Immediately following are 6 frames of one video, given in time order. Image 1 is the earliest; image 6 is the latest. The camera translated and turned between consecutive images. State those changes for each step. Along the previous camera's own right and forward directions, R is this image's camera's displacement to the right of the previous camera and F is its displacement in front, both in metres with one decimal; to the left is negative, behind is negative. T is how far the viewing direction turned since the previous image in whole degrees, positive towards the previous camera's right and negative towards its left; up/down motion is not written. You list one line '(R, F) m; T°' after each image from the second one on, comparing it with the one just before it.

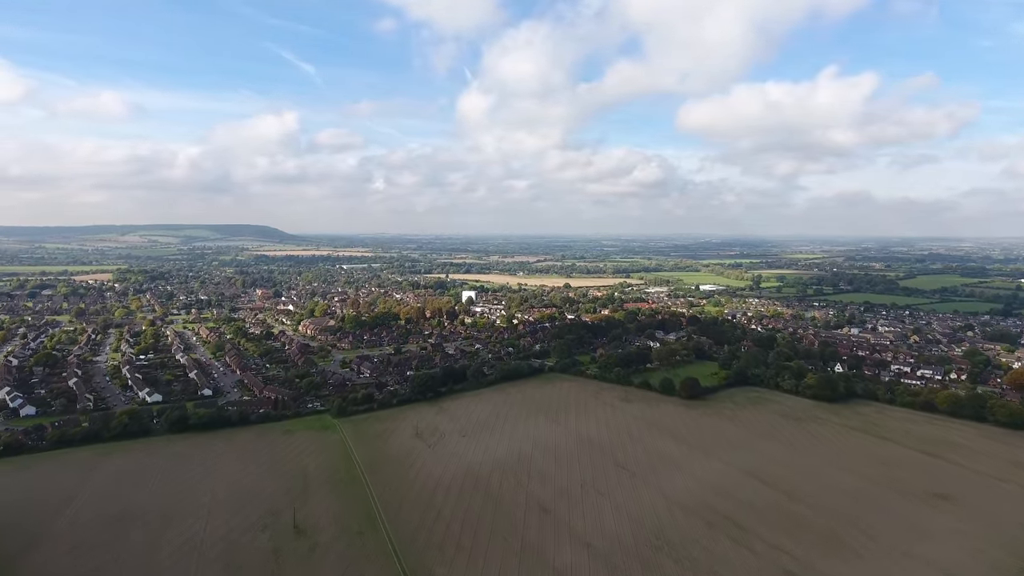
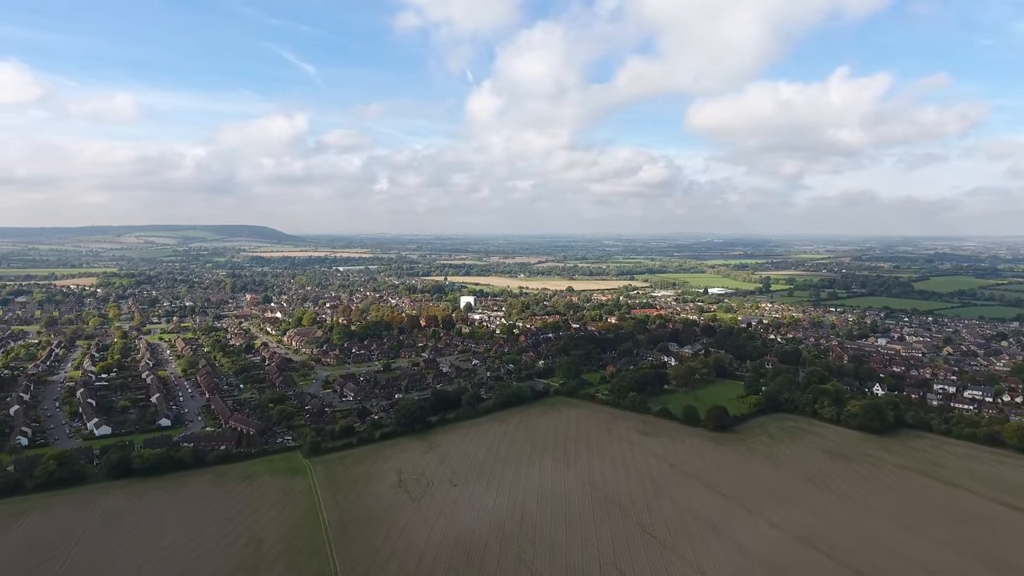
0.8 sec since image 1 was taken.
(0.0, +3.5) m; 0°
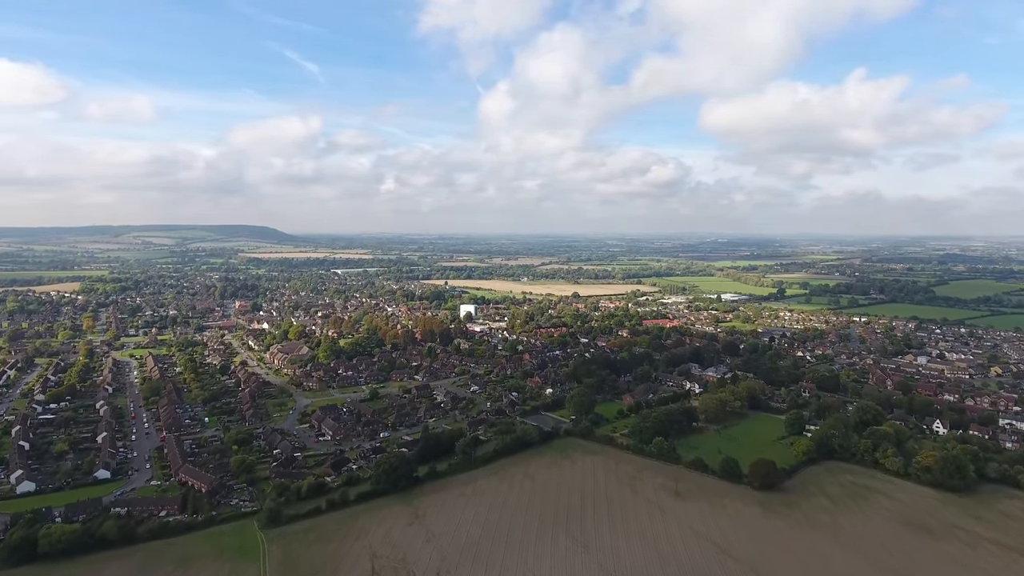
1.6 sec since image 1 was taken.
(0.0, +4.0) m; 0°
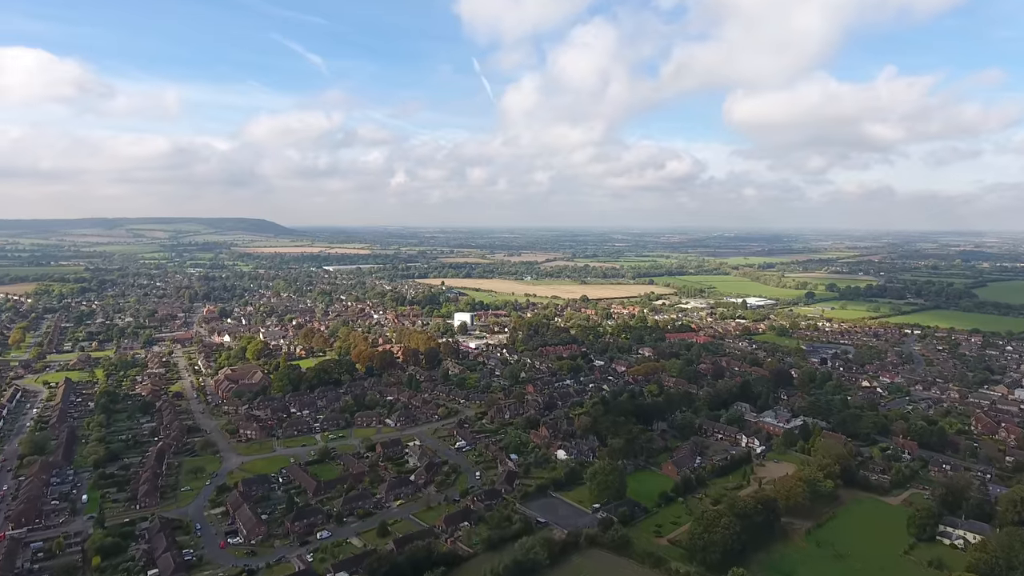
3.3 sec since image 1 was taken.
(+0.2, +7.9) m; 0°
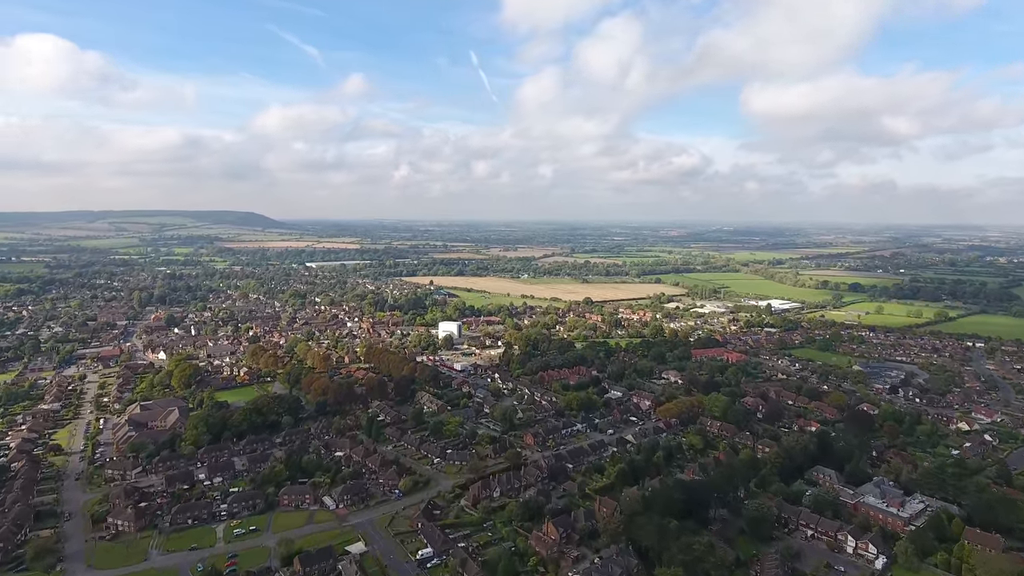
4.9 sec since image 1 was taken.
(+0.1, +8.2) m; 0°
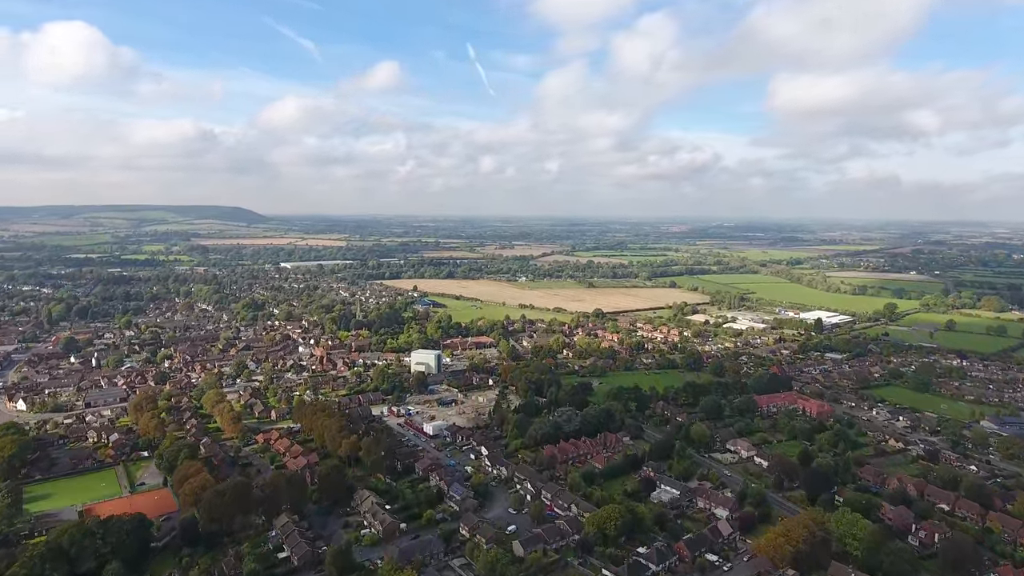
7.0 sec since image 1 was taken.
(+0.1, +11.1) m; 0°
